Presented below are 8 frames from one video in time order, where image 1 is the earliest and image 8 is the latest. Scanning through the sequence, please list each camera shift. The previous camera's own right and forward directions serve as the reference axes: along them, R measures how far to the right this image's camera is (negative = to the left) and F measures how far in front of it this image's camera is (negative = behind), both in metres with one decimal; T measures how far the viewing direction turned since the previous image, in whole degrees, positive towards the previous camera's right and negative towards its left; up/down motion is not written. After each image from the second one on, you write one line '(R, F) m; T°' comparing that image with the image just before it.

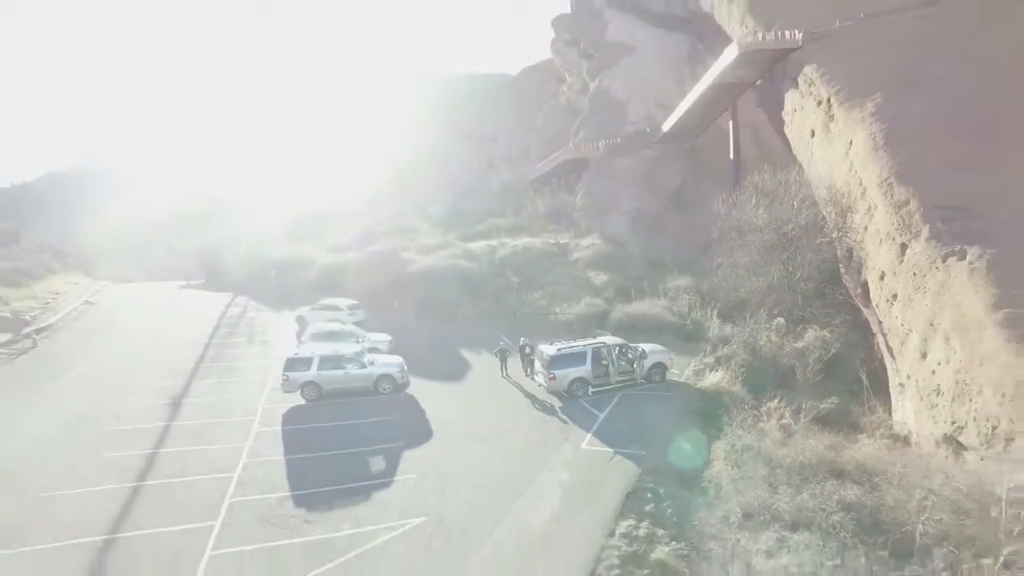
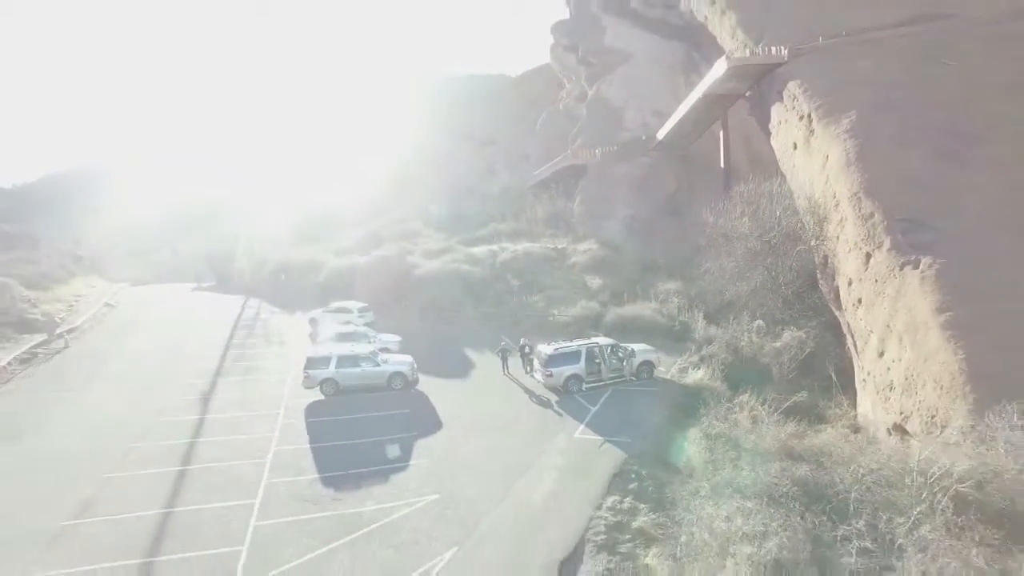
(0.0, -1.0) m; 0°
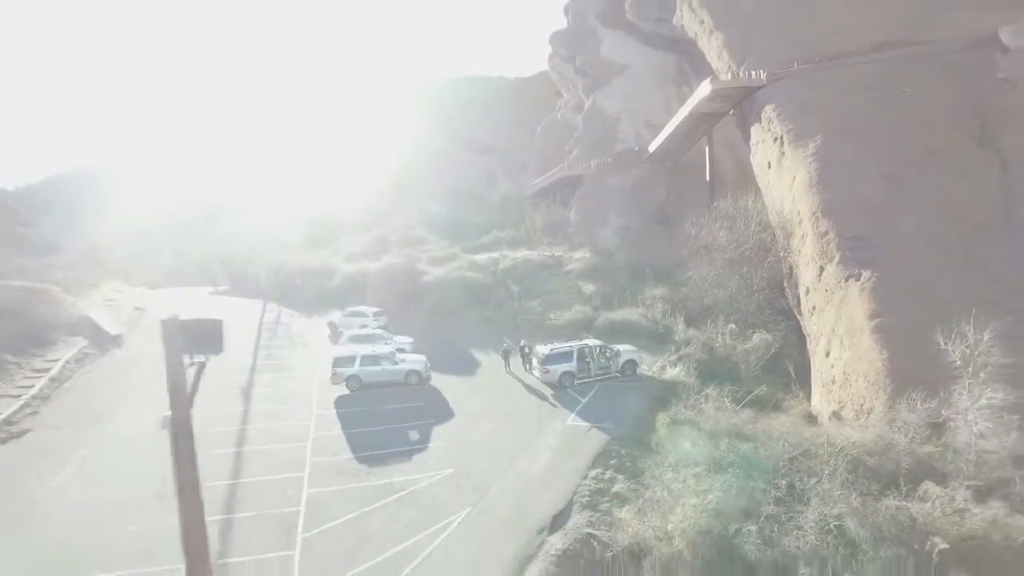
(-0.1, -1.7) m; 0°
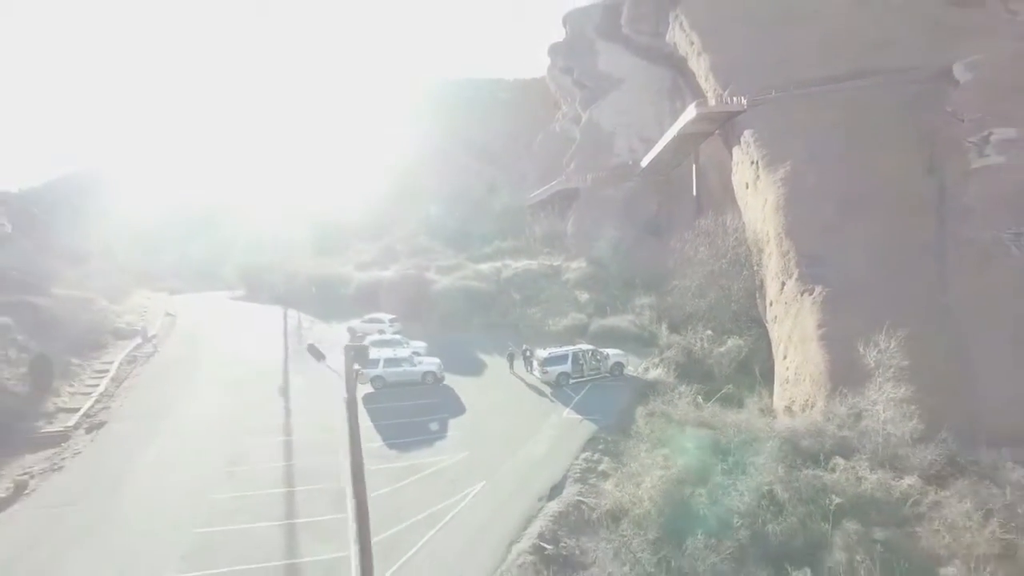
(-0.1, -2.0) m; 0°
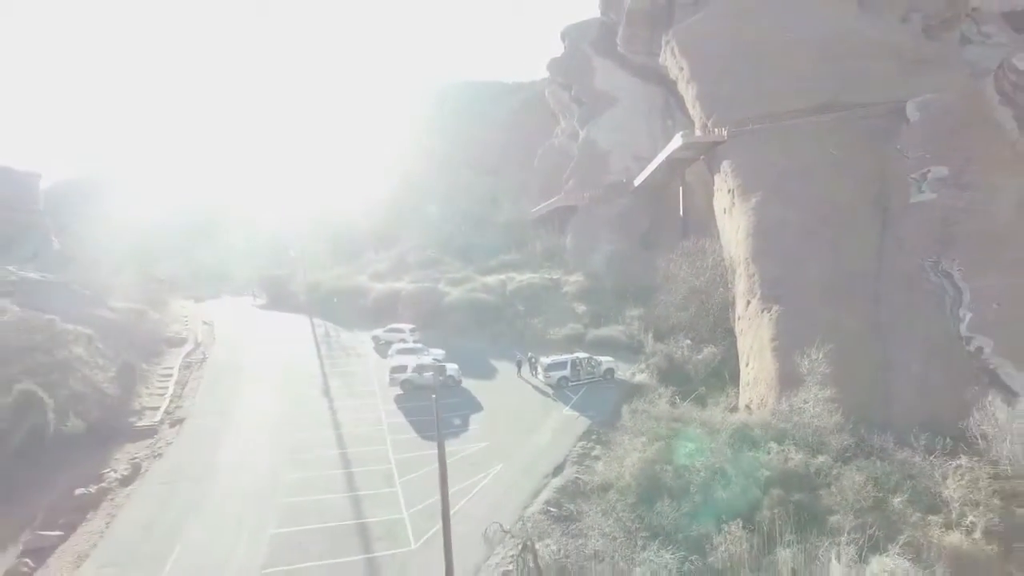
(-0.3, -2.8) m; 0°
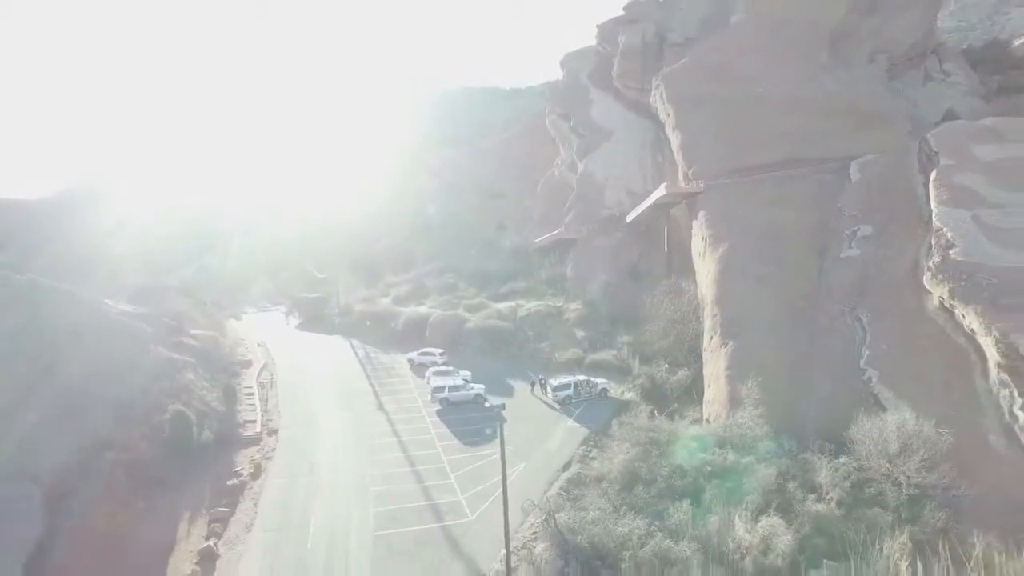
(-0.6, -4.9) m; 0°
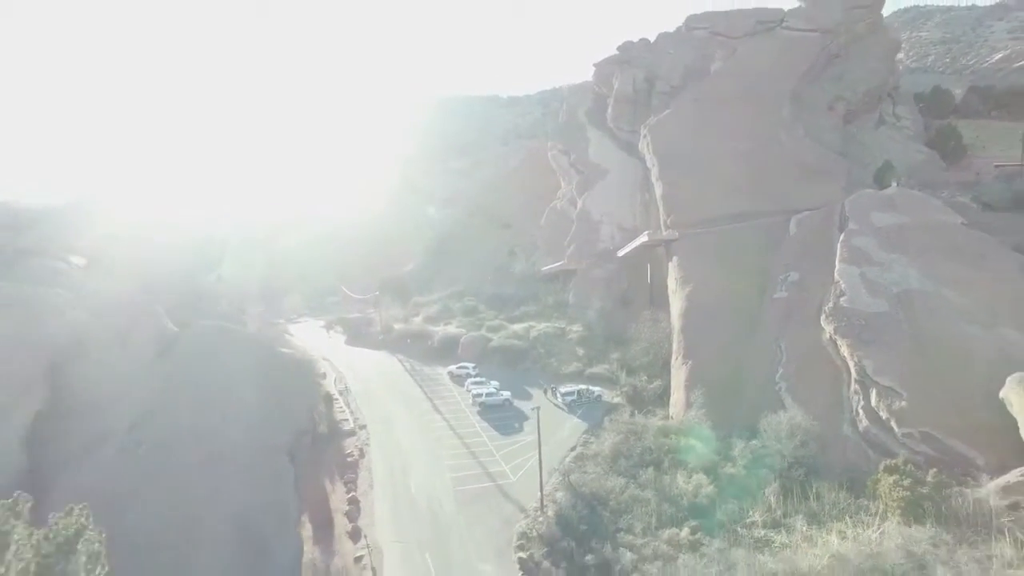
(-1.1, -8.3) m; 0°
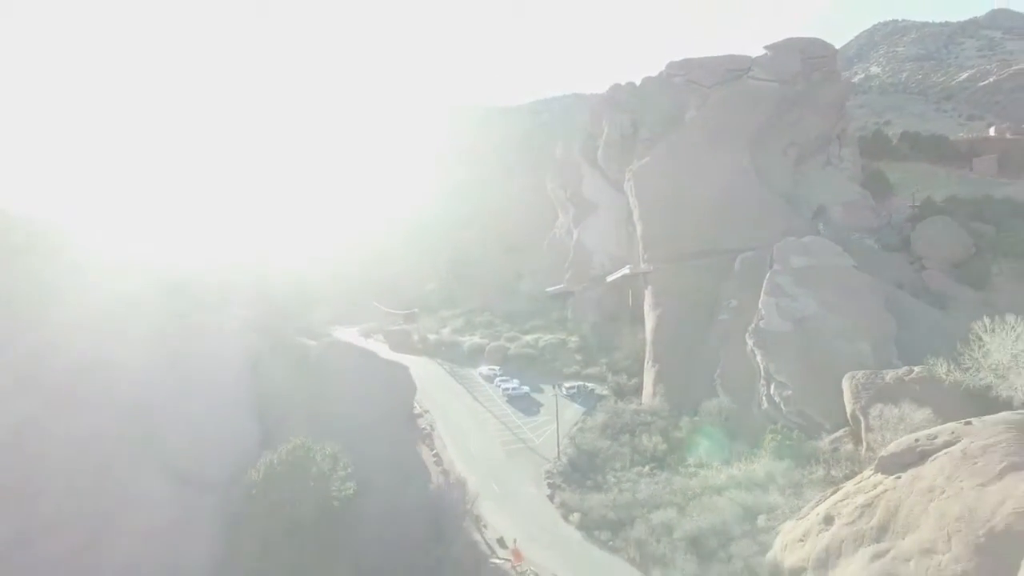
(-1.8, -11.9) m; +1°
